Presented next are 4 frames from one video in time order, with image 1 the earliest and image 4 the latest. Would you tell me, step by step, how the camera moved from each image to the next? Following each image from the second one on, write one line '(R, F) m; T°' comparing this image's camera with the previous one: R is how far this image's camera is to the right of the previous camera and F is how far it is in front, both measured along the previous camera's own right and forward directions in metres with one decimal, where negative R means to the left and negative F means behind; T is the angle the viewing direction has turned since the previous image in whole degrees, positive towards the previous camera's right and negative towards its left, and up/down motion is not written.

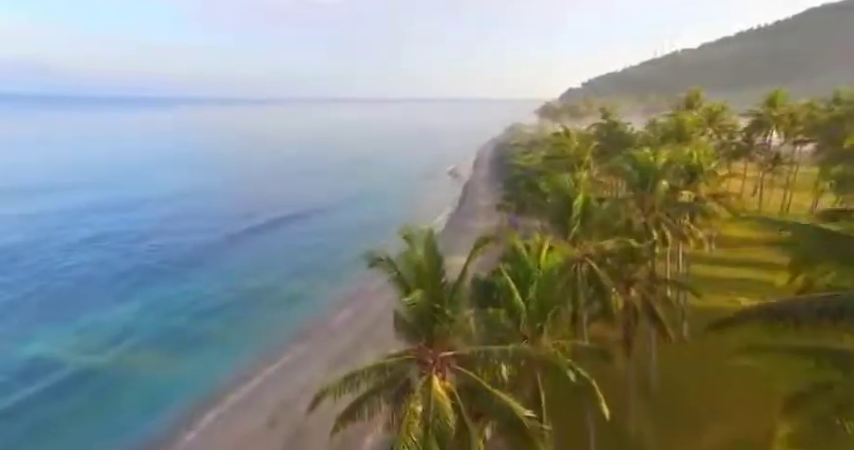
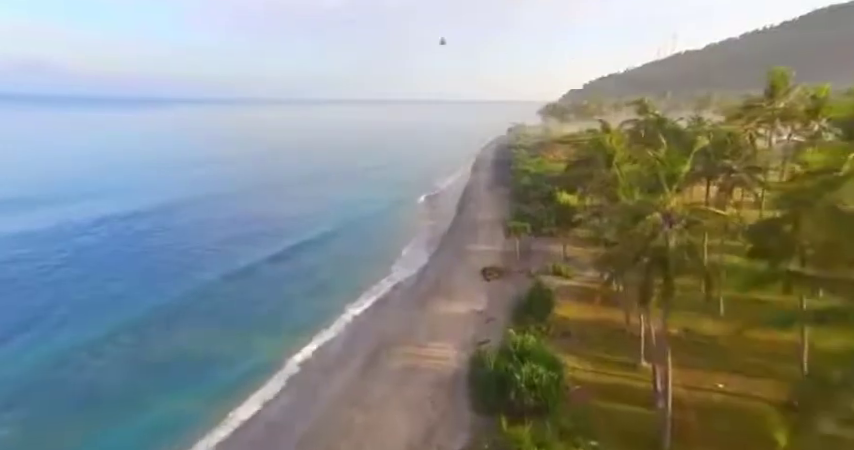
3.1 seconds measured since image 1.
(+0.7, +7.4) m; 0°
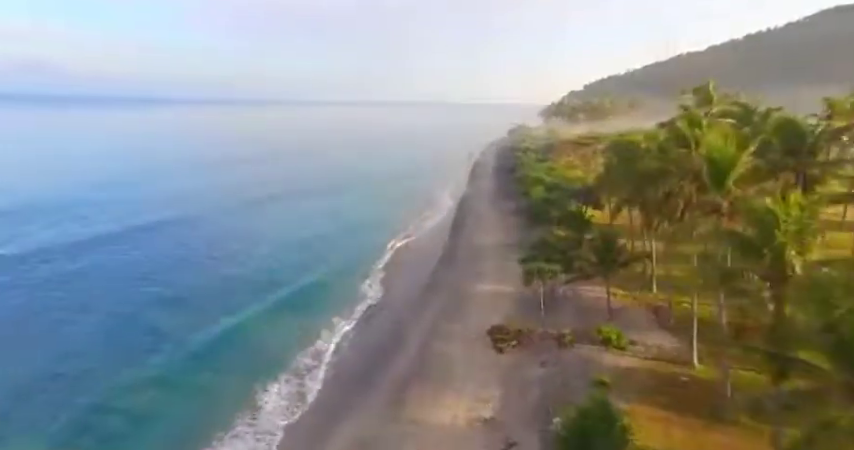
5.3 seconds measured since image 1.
(+0.6, +7.2) m; 0°
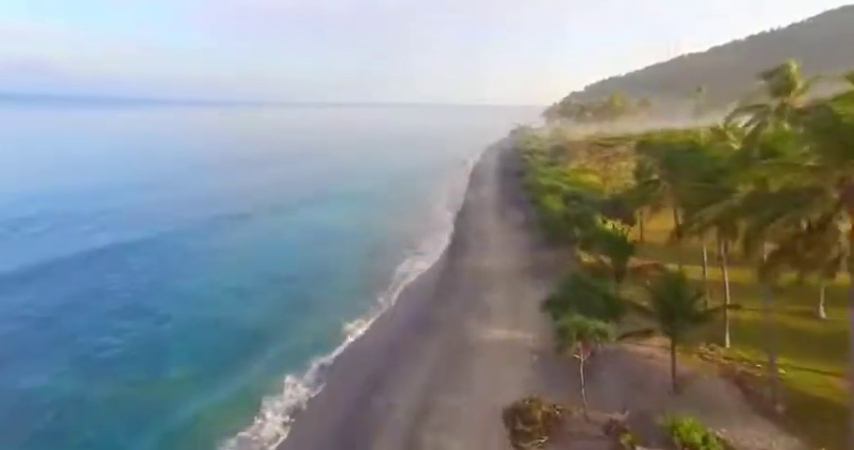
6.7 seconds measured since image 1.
(+0.2, +4.8) m; 0°
